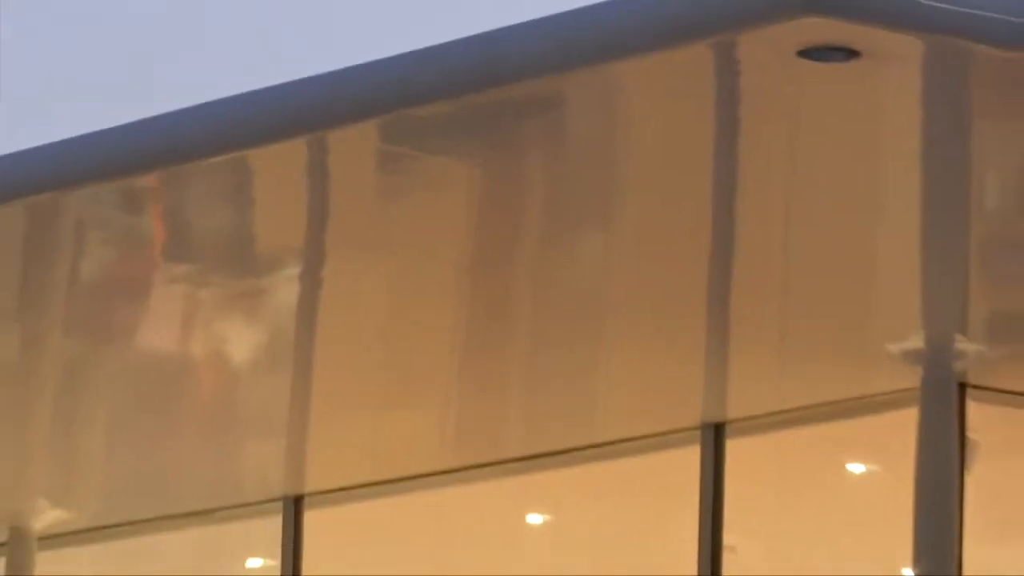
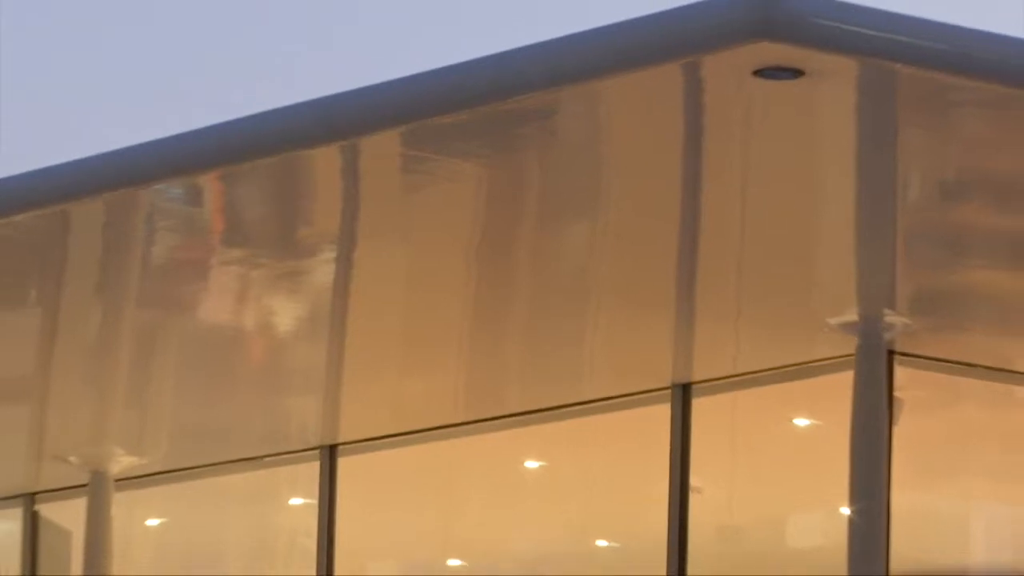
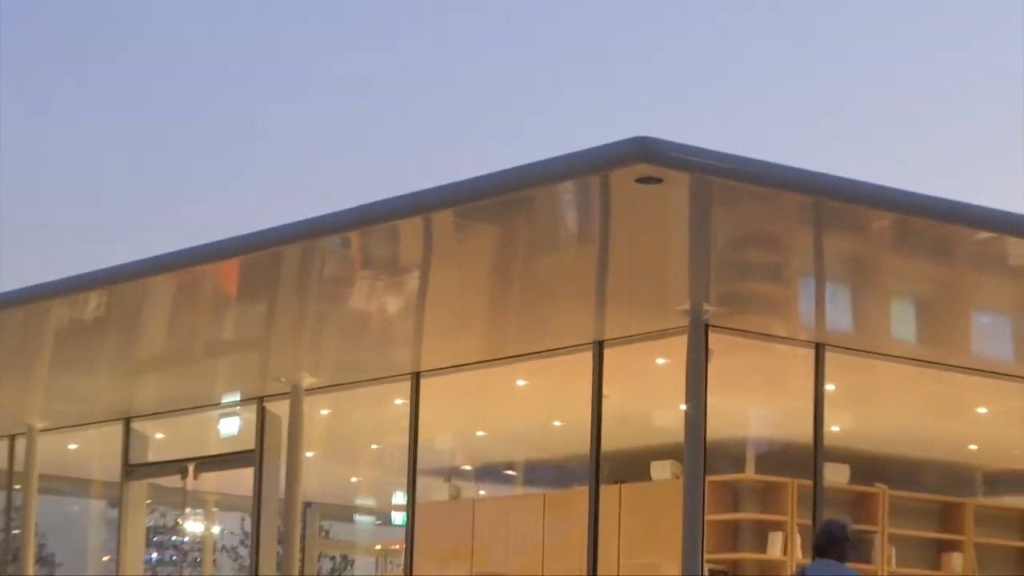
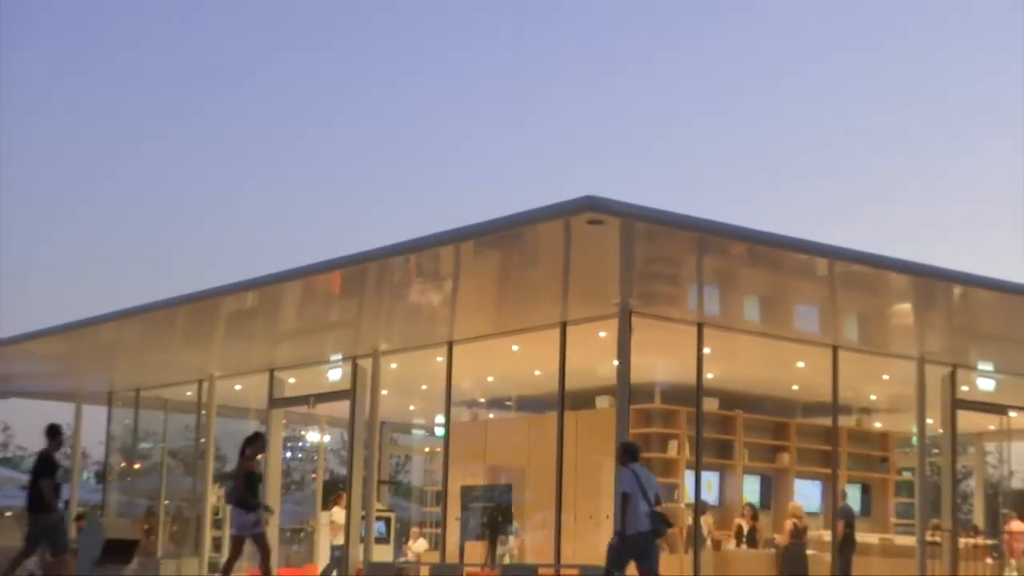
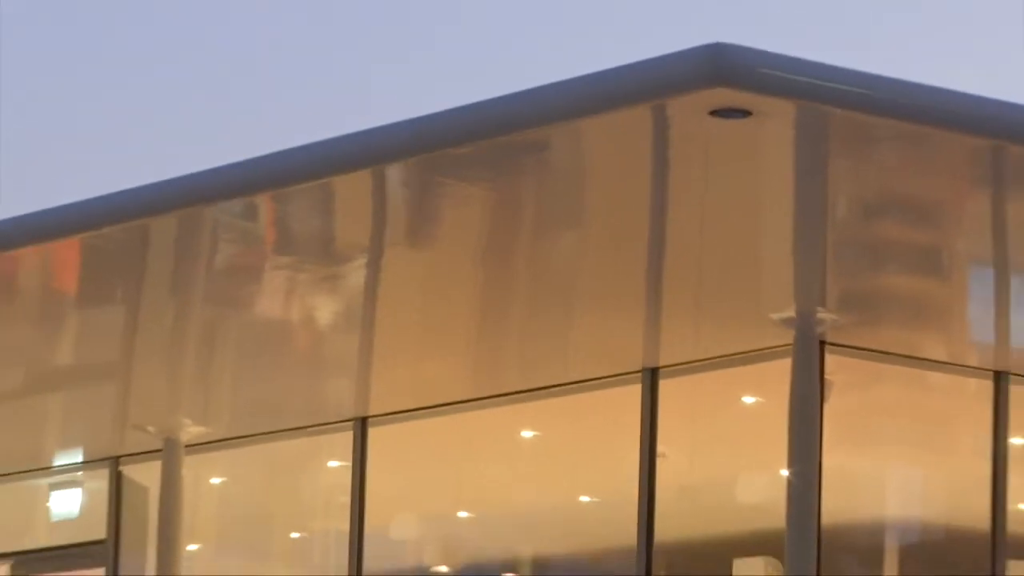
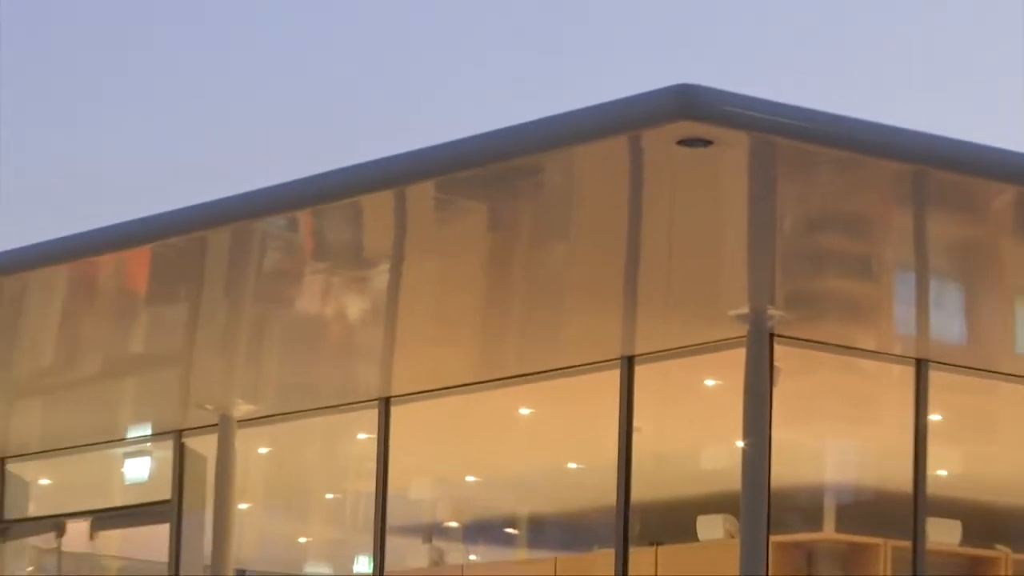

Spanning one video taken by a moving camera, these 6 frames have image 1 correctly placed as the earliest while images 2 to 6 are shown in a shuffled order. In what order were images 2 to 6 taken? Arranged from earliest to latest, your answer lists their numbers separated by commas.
2, 5, 6, 3, 4
